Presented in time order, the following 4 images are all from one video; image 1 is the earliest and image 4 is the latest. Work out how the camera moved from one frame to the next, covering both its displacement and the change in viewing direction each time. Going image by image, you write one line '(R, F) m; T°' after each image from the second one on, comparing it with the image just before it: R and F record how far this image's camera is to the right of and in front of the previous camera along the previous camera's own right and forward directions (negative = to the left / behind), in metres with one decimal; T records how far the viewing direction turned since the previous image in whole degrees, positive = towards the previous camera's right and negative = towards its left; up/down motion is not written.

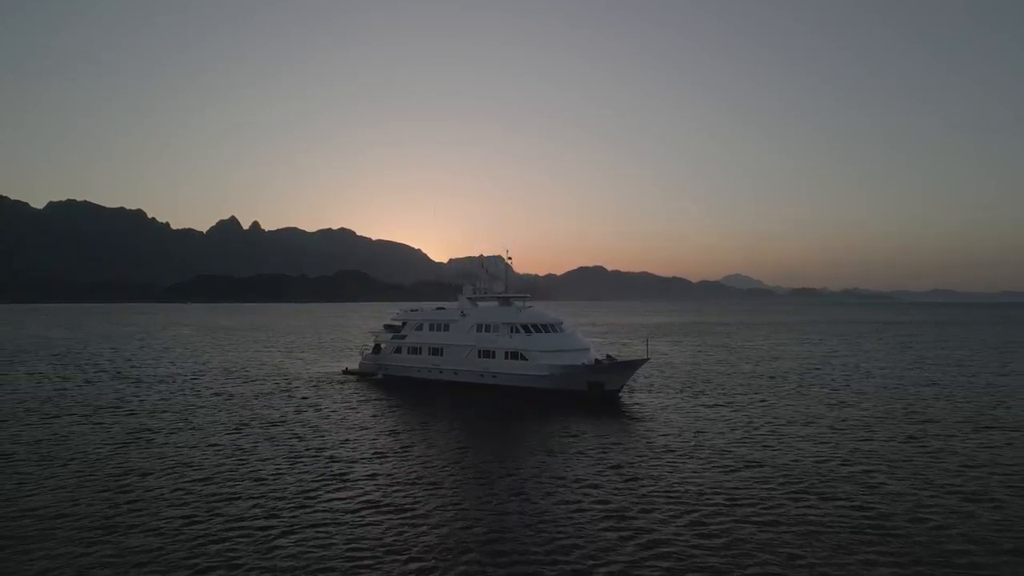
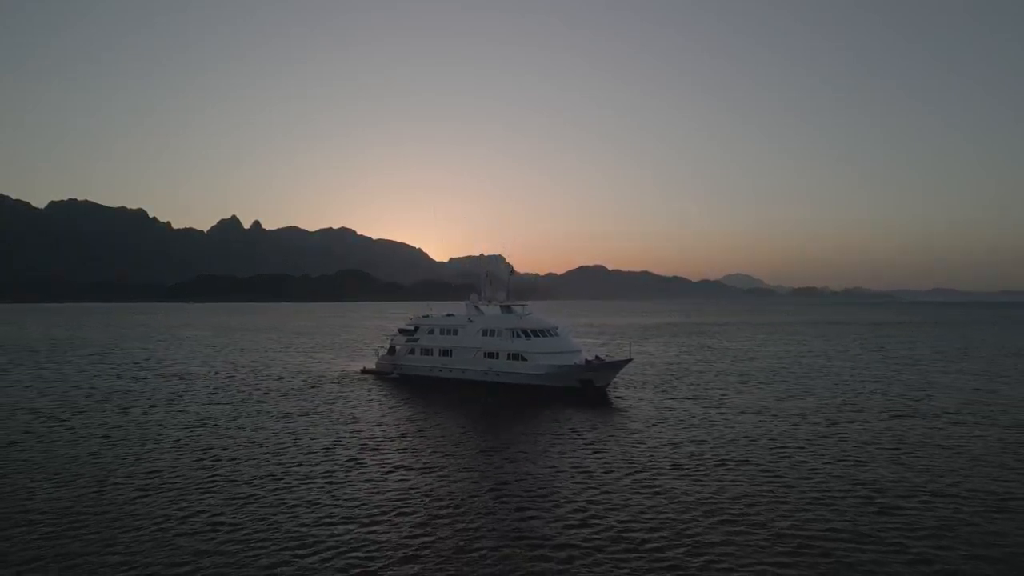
(0.0, -0.9) m; 0°
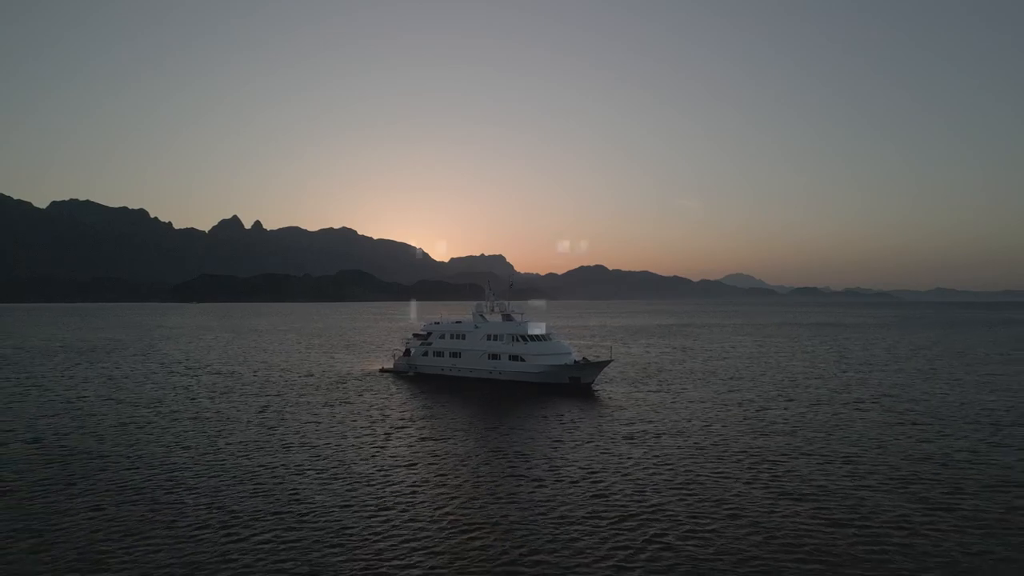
(0.0, -1.1) m; 0°
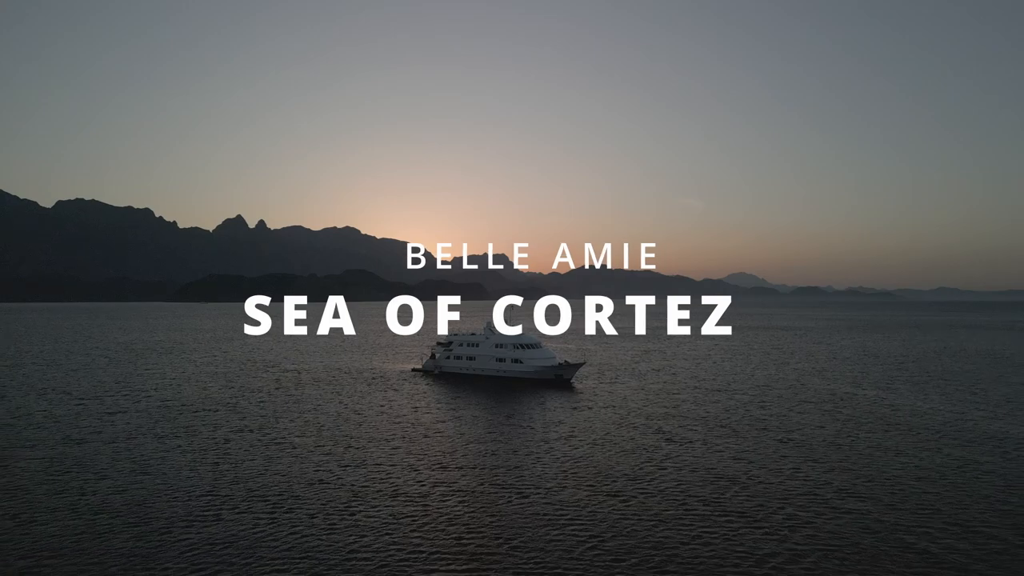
(0.0, -2.6) m; 0°
